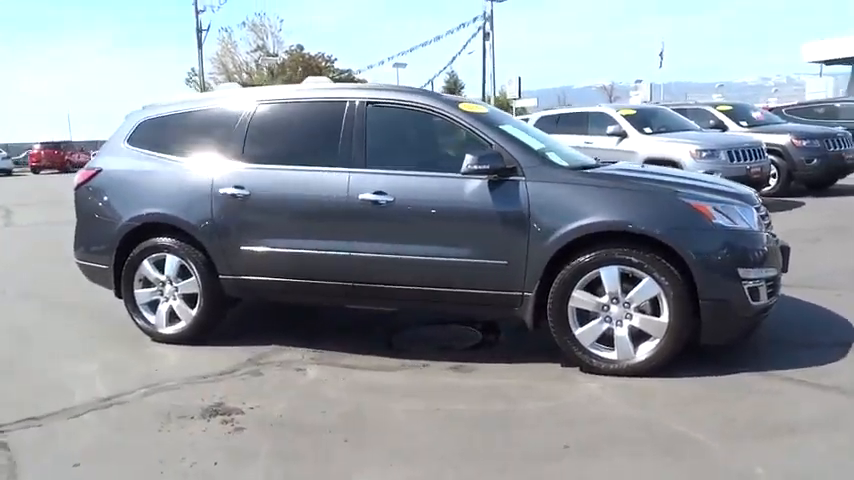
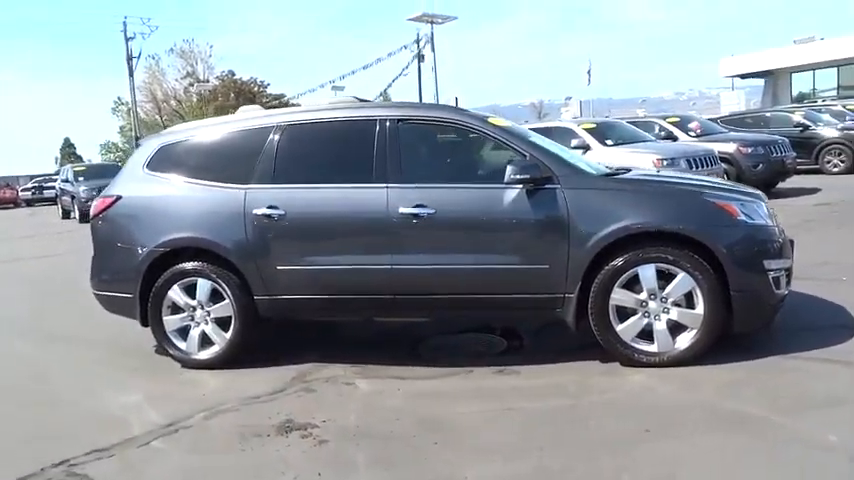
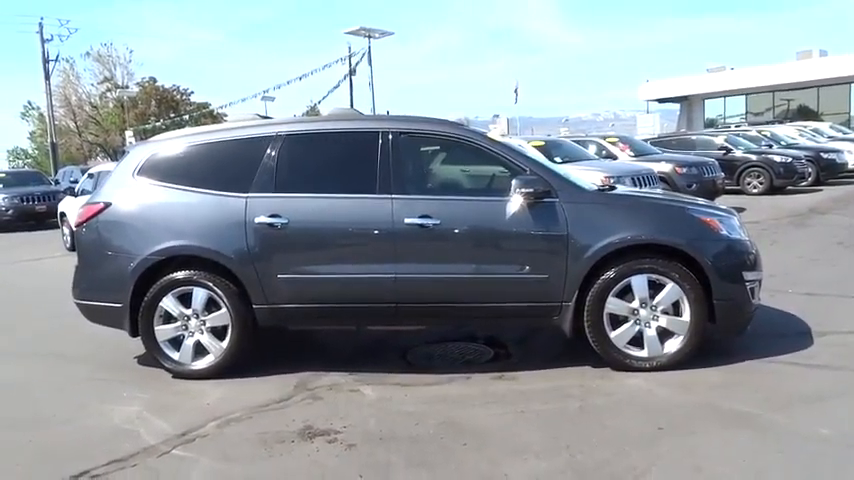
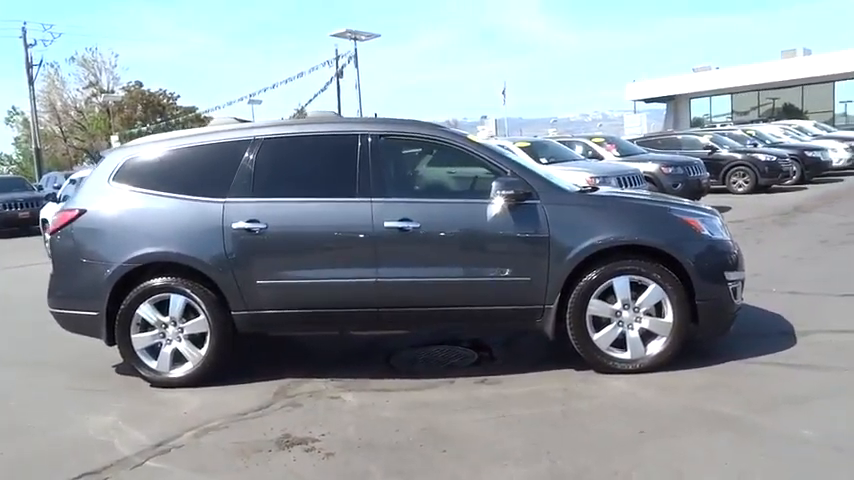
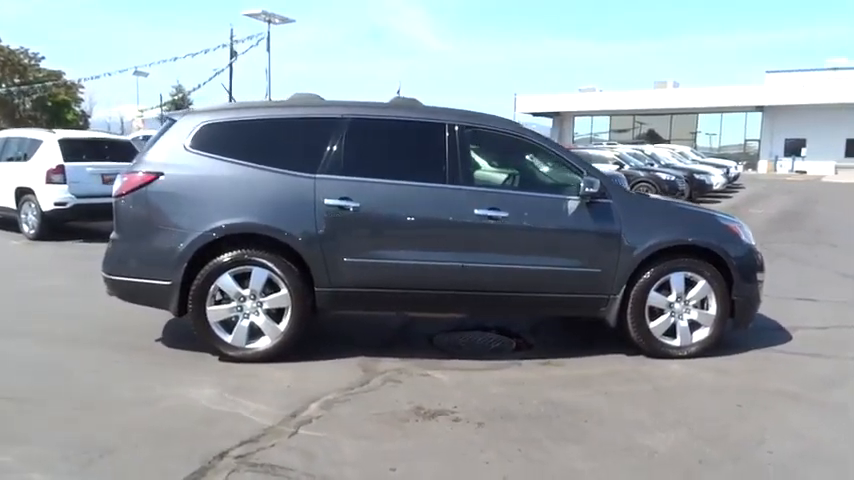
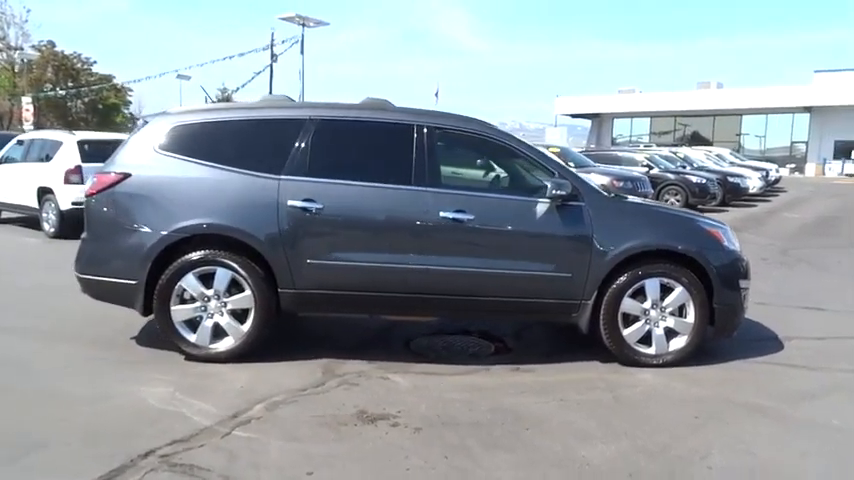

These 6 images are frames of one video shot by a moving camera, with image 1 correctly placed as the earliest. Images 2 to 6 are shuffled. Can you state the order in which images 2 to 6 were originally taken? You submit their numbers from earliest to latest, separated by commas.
2, 4, 3, 6, 5
